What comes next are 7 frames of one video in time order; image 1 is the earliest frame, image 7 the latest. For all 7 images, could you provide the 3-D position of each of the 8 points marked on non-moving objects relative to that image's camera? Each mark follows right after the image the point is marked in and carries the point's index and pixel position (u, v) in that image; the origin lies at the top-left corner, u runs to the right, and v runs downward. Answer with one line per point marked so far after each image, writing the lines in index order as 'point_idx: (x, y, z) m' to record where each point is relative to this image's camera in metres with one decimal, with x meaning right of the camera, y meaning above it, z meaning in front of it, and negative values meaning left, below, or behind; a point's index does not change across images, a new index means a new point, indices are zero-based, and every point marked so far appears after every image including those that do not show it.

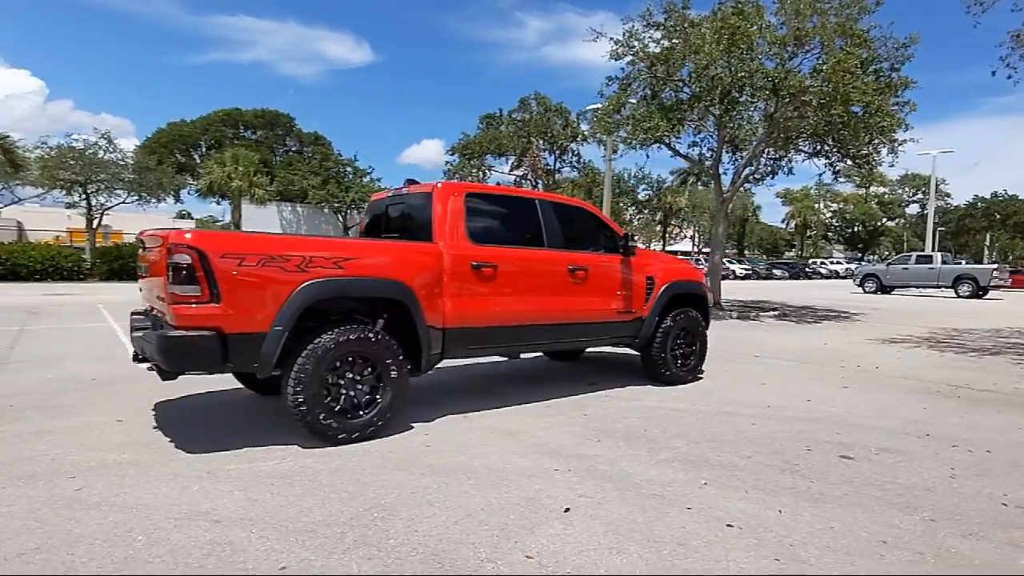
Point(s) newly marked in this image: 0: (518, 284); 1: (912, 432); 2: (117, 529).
0: (+0.1, 0.0, +6.2) m
1: (+3.6, -1.3, +5.5) m
2: (-2.3, -1.4, +3.5) m
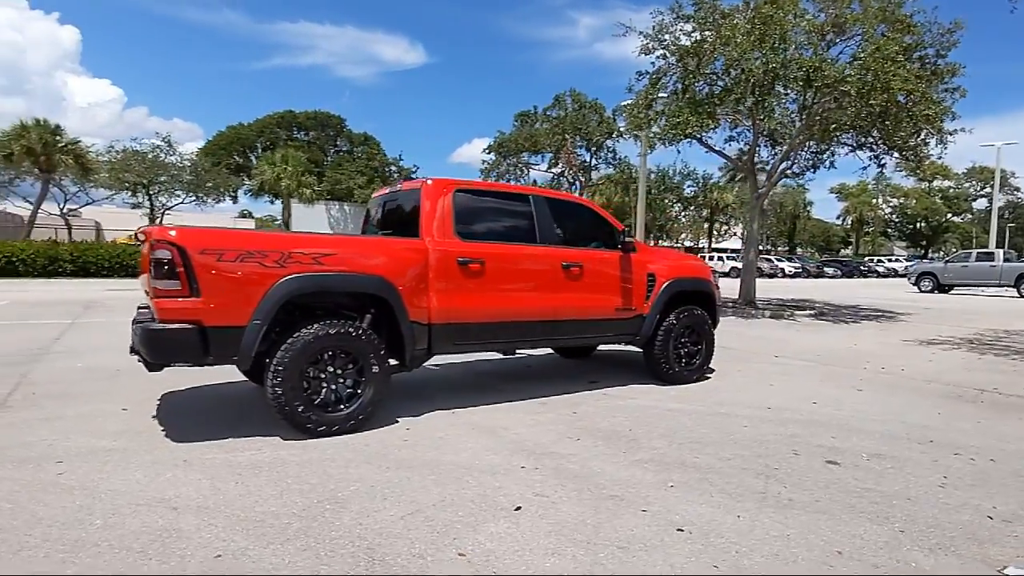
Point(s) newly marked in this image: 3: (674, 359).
0: (-0.1, +0.1, +6.2) m
1: (+3.4, -1.3, +5.1) m
2: (-2.6, -1.3, +3.6) m
3: (+1.9, -0.8, +7.3) m
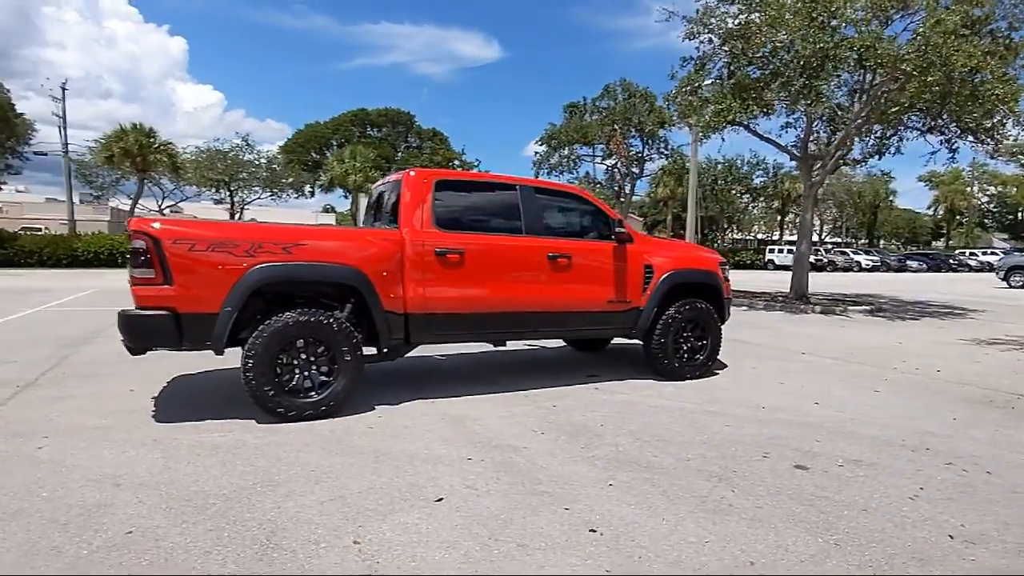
0: (-0.2, +0.2, +6.1) m
1: (+3.1, -1.2, +4.7) m
2: (-3.1, -1.3, +3.9) m
3: (+1.8, -0.7, +7.0) m
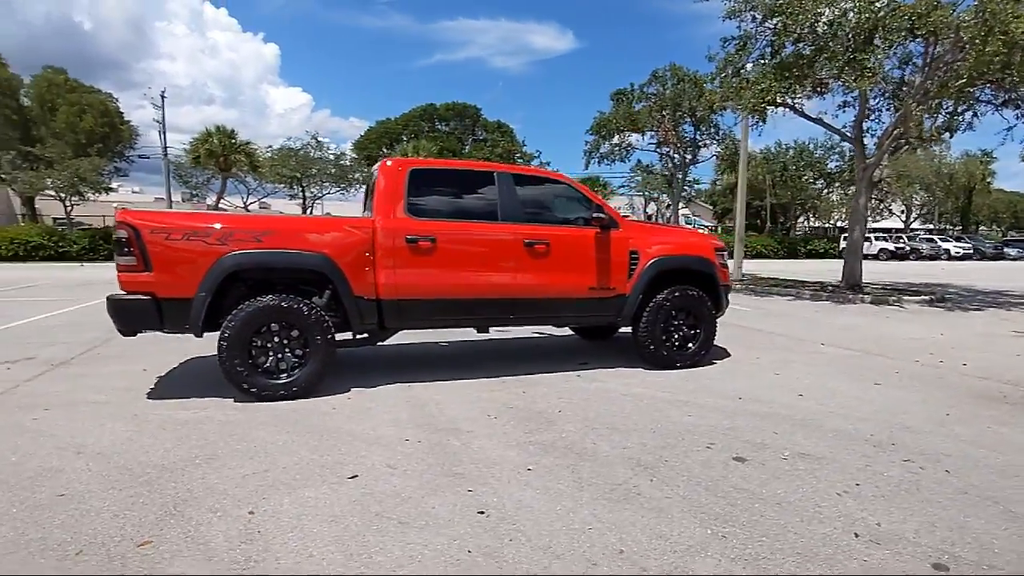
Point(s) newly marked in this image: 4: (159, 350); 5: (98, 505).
0: (-0.5, +0.3, +6.1) m
1: (+2.6, -1.1, +4.4) m
2: (-3.6, -1.2, +4.3) m
3: (+1.7, -0.6, +6.8) m
4: (-4.7, -0.9, +8.1) m
5: (-2.3, -1.2, +3.4) m
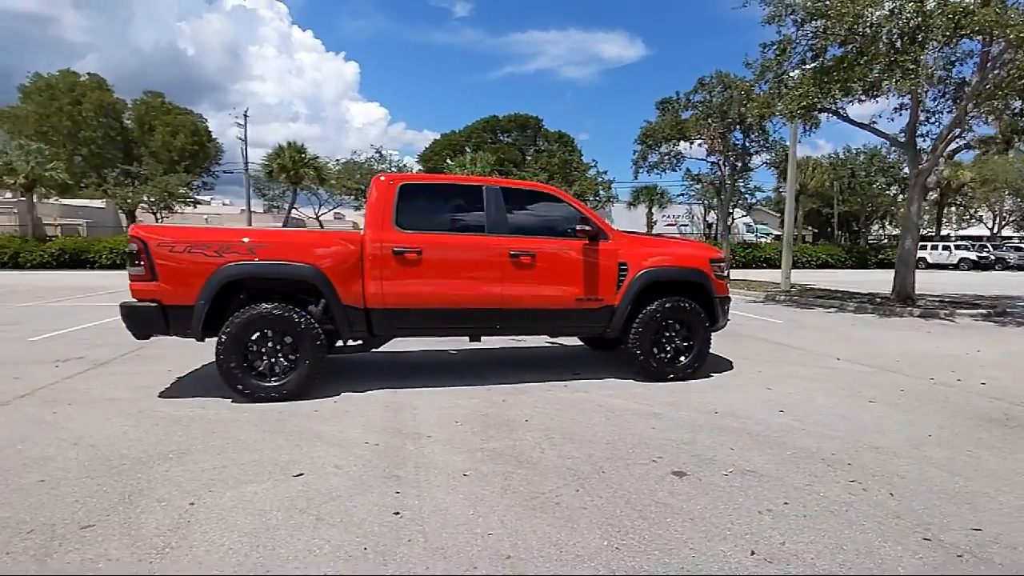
0: (-0.7, +0.2, +6.3) m
1: (+2.2, -1.2, +4.2) m
2: (-3.9, -1.2, +4.8) m
3: (+1.6, -0.7, +6.7) m
4: (-4.6, -1.0, +8.8) m
5: (-2.8, -1.3, +3.8) m
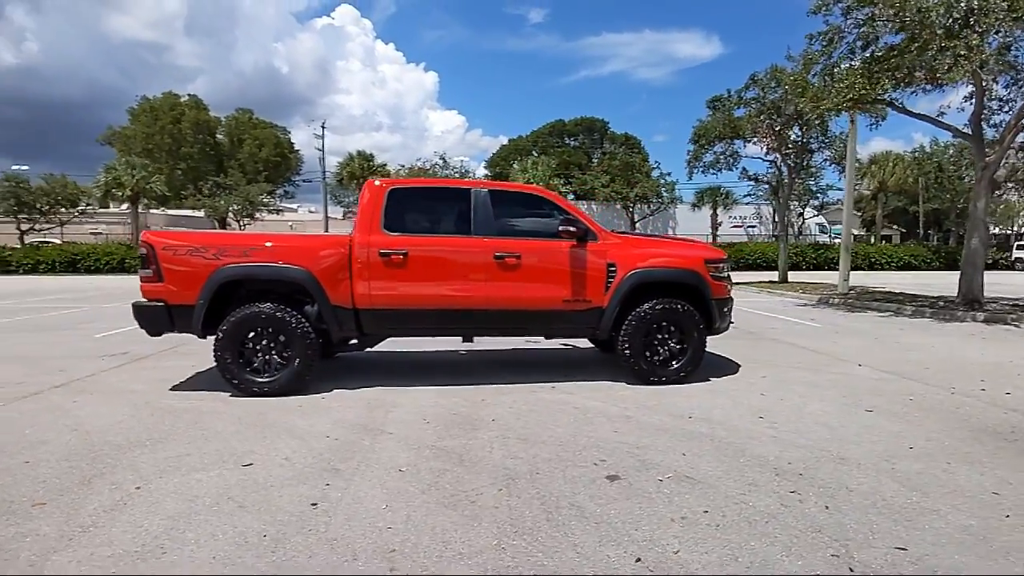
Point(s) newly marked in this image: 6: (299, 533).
0: (-0.8, +0.2, +6.4) m
1: (+1.8, -1.2, +4.0) m
2: (-4.2, -1.2, +5.3) m
3: (+1.4, -0.7, +6.5) m
4: (-4.5, -1.0, +9.3) m
5: (-3.2, -1.3, +4.2) m
6: (-1.1, -1.3, +3.2) m
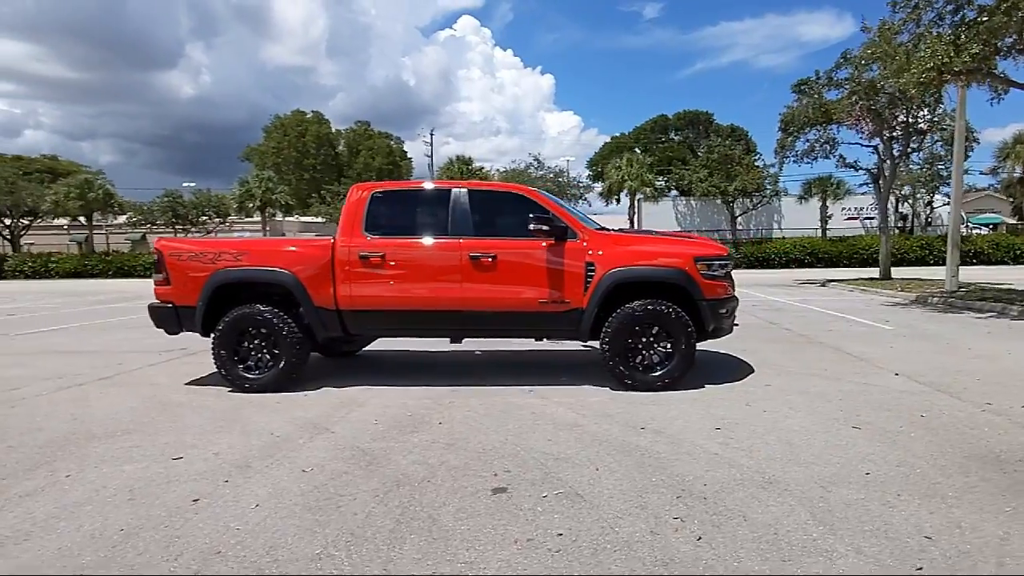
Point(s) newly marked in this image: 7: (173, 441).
0: (-1.1, +0.2, +6.4) m
1: (+1.1, -1.2, +3.5) m
2: (-4.6, -1.2, +6.0) m
3: (+1.2, -0.7, +6.1) m
4: (-4.1, -1.0, +10.0) m
5: (-3.8, -1.3, +4.7) m
6: (-1.9, -1.3, +3.3) m
7: (-2.7, -1.2, +4.9) m
